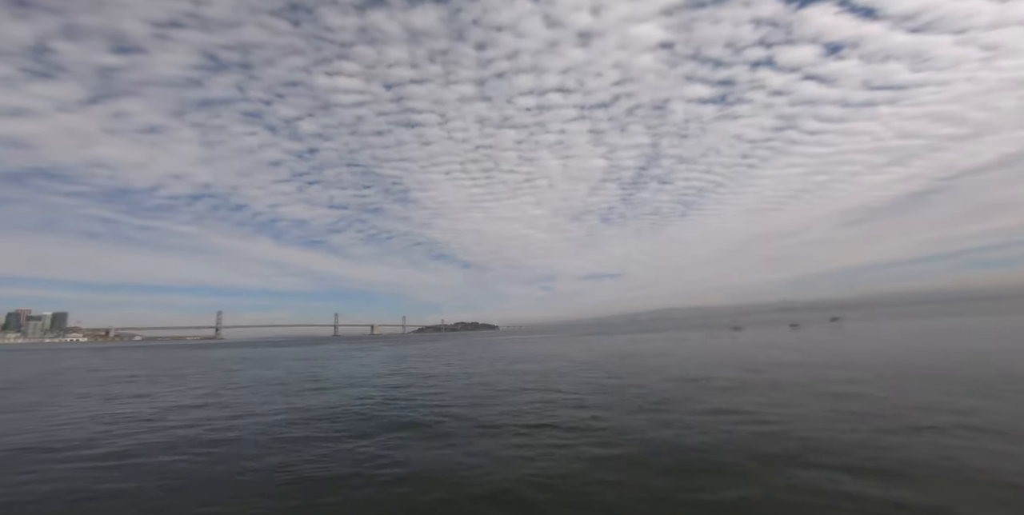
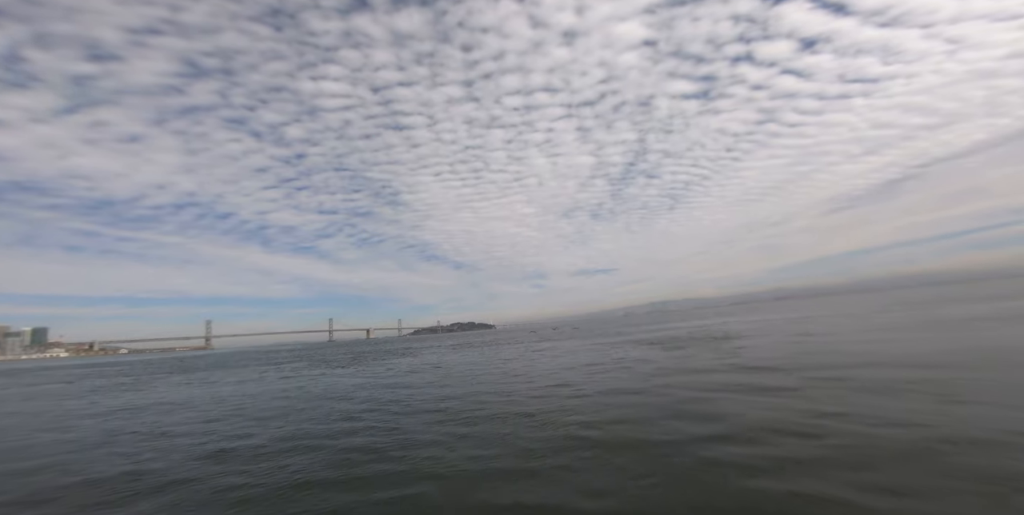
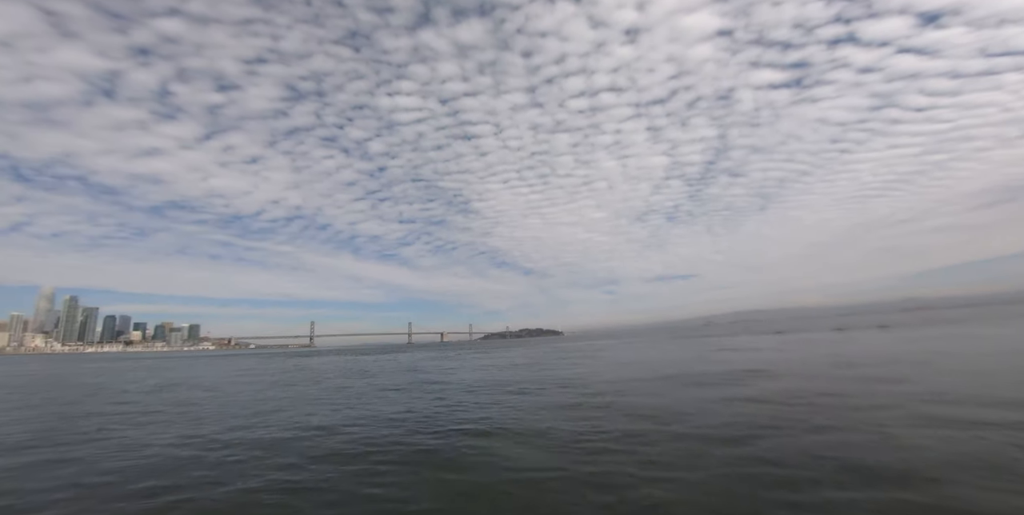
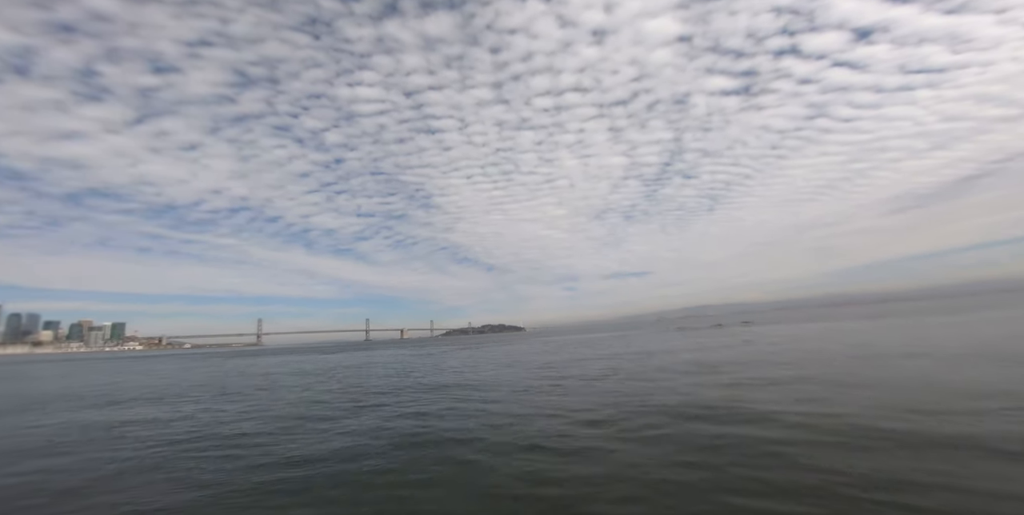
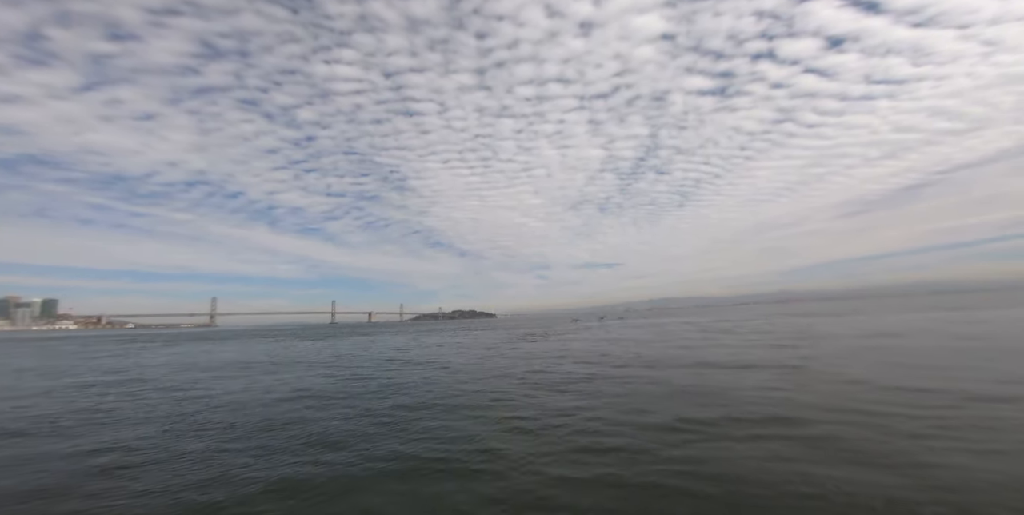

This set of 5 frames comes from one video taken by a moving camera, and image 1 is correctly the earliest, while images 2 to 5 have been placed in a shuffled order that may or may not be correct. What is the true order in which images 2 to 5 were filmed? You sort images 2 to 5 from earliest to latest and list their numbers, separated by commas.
3, 4, 5, 2
